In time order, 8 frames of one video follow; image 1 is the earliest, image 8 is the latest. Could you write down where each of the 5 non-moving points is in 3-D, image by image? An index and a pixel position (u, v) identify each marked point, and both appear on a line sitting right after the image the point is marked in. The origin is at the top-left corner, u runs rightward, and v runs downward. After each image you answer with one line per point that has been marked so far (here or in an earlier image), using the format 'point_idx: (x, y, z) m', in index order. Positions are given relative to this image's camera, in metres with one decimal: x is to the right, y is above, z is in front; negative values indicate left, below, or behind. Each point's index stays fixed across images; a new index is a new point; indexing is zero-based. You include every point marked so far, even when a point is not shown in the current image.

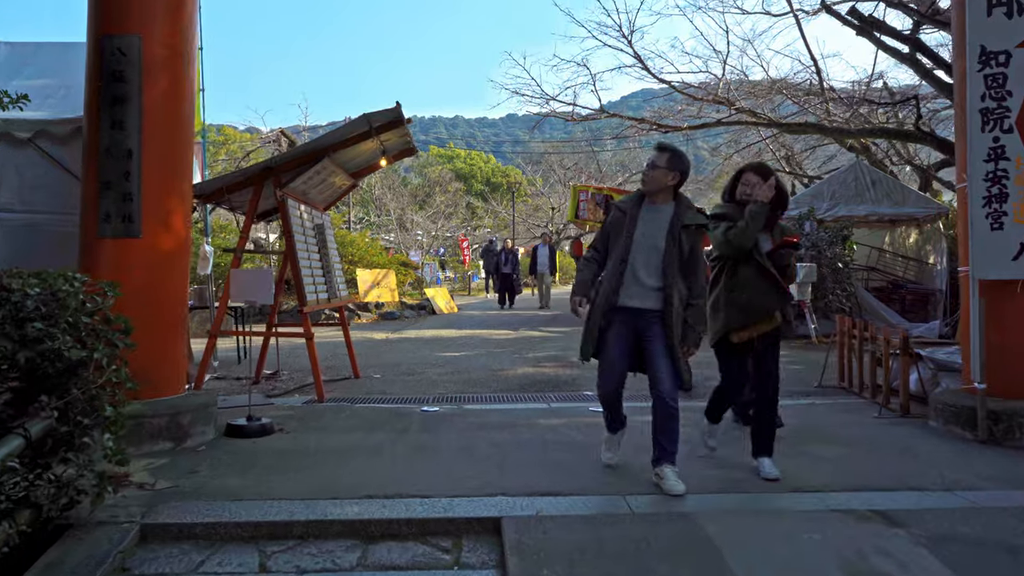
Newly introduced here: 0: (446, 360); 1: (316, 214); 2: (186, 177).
0: (-0.7, -0.8, +9.1) m
1: (-1.7, +0.6, +7.5) m
2: (-1.8, +0.6, +4.8) m
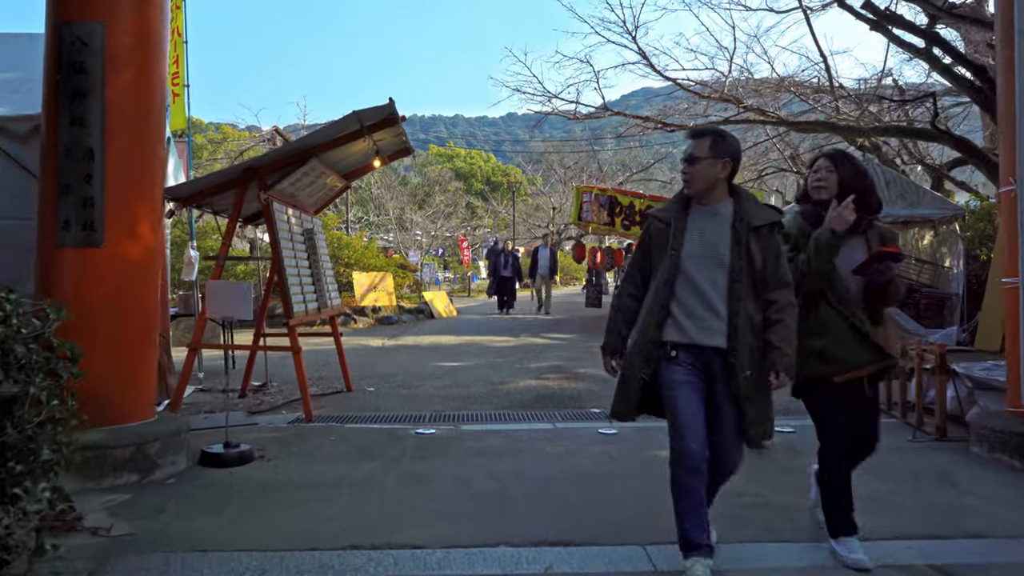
0: (-0.7, -0.8, +8.7) m
1: (-1.7, +0.6, +7.1) m
2: (-1.8, +0.6, +4.4) m
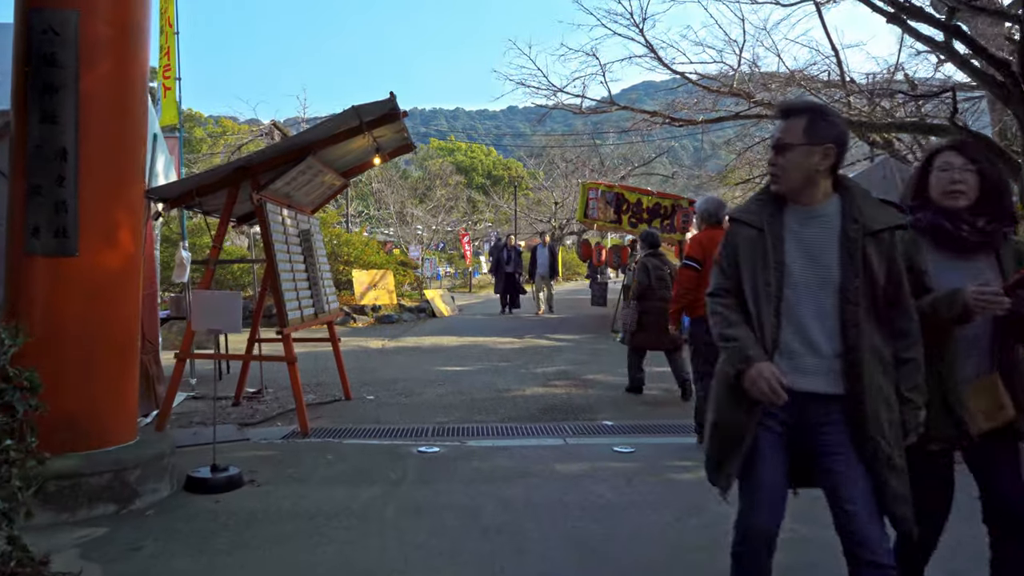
0: (-0.6, -0.8, +8.4) m
1: (-1.6, +0.5, +6.7) m
2: (-1.7, +0.5, +4.0) m
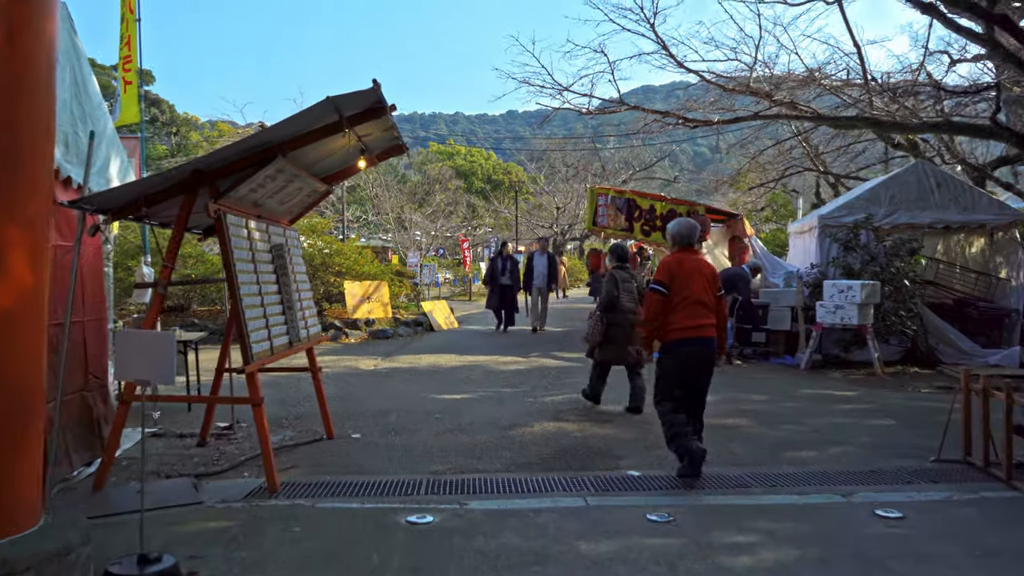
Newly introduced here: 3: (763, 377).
0: (-0.6, -1.0, +7.4) m
1: (-1.6, +0.4, +5.8) m
2: (-1.7, +0.4, +3.1) m
3: (+2.6, -0.9, +9.2) m
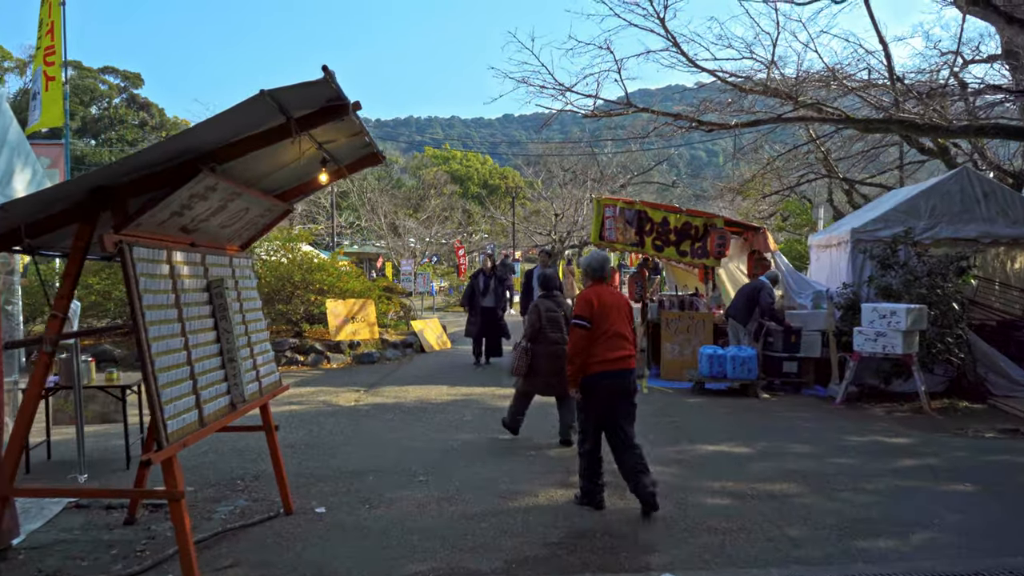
0: (-0.6, -1.2, +6.3) m
1: (-1.6, +0.1, +4.6) m
2: (-1.7, +0.1, +2.0) m
3: (+2.6, -1.2, +8.0) m
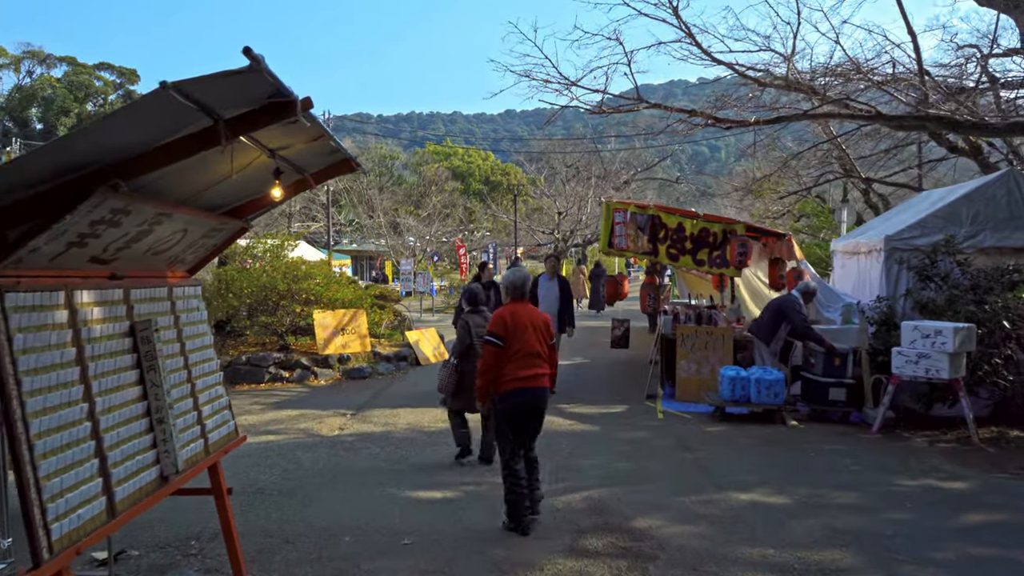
0: (-0.6, -1.4, +5.4) m
1: (-1.6, 0.0, +3.8) m
2: (-1.7, 0.0, +1.1) m
3: (+2.6, -1.3, +7.1) m
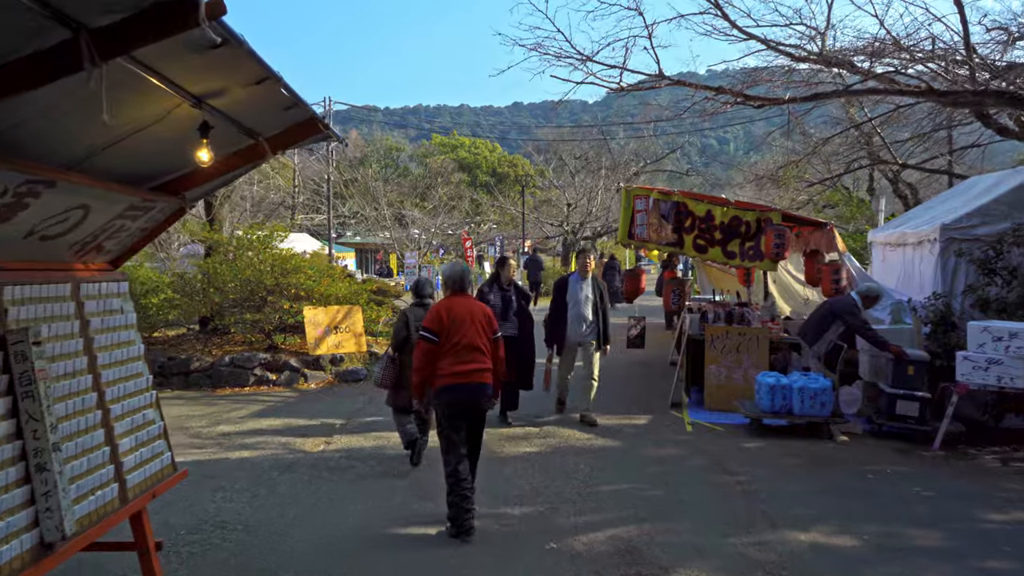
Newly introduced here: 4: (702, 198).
0: (-0.5, -1.4, +4.4) m
1: (-1.5, 0.0, +2.8) m
2: (-1.7, -0.1, +0.1) m
3: (+2.7, -1.3, +6.1) m
4: (+1.9, +0.9, +8.8) m
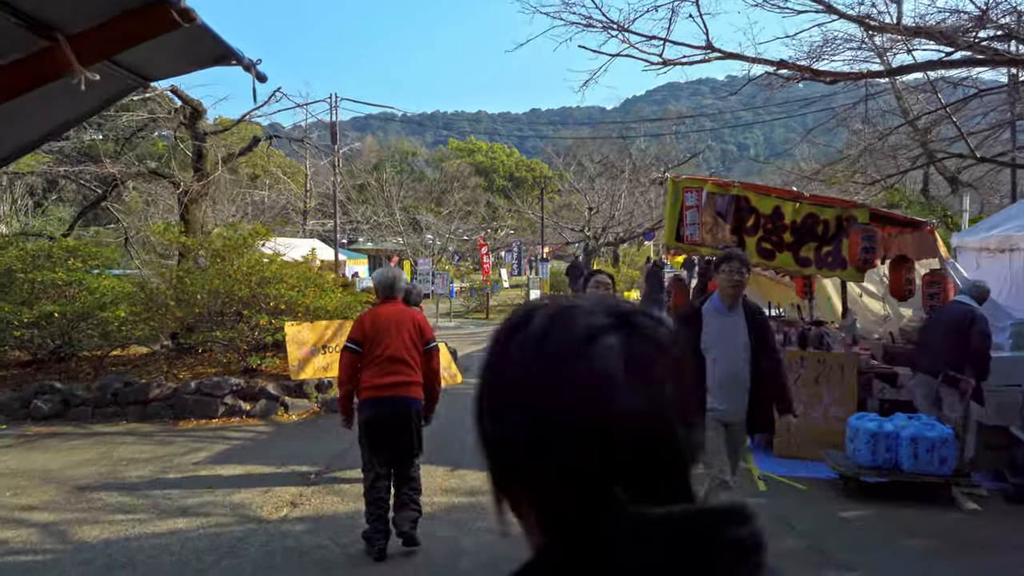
0: (-0.4, -1.5, +2.7) m
1: (-1.5, -0.1, +1.1) m
2: (-1.7, -0.1, -1.5) m
3: (+2.8, -1.4, +4.4) m
4: (+2.1, +0.8, +7.1) m
